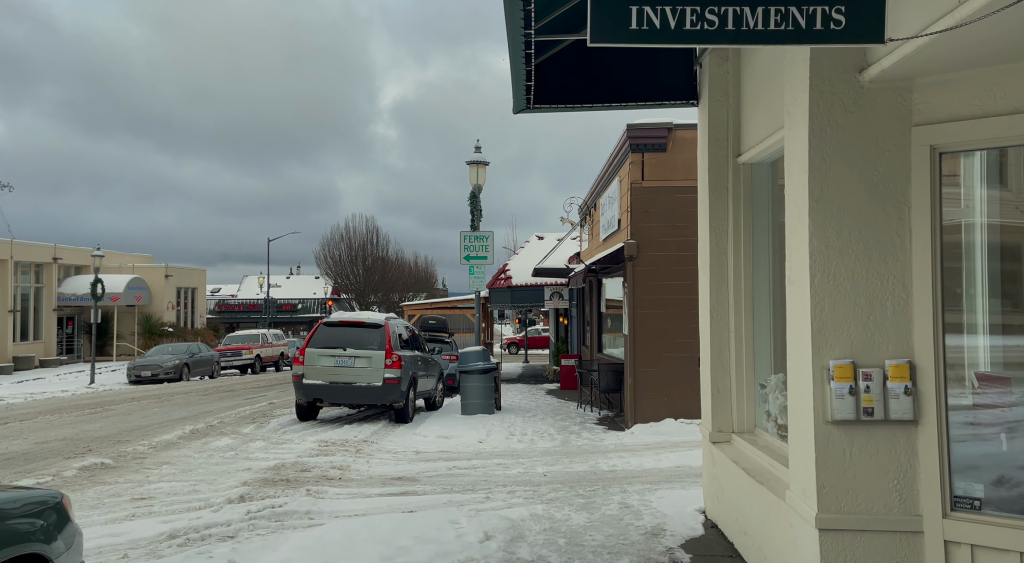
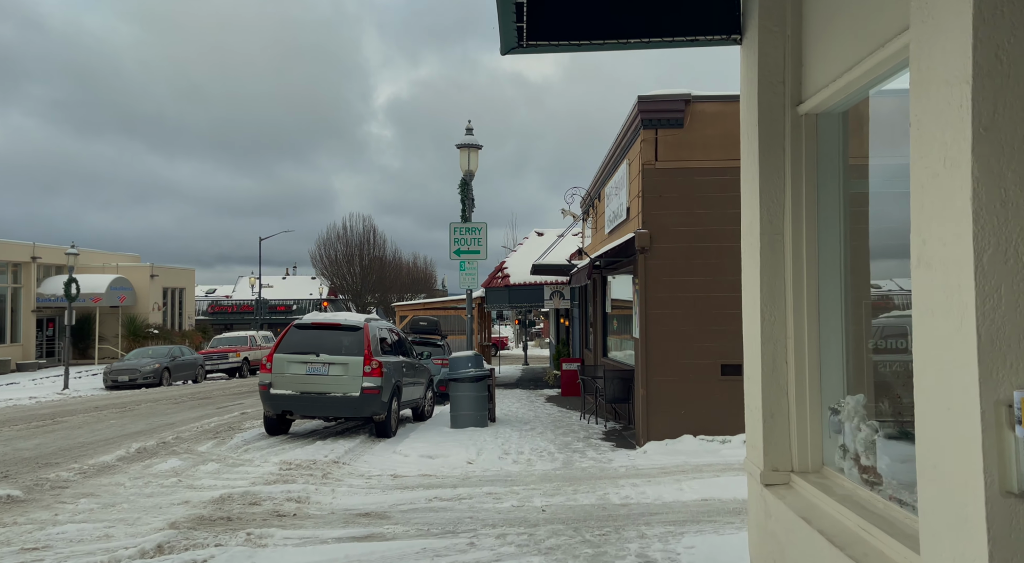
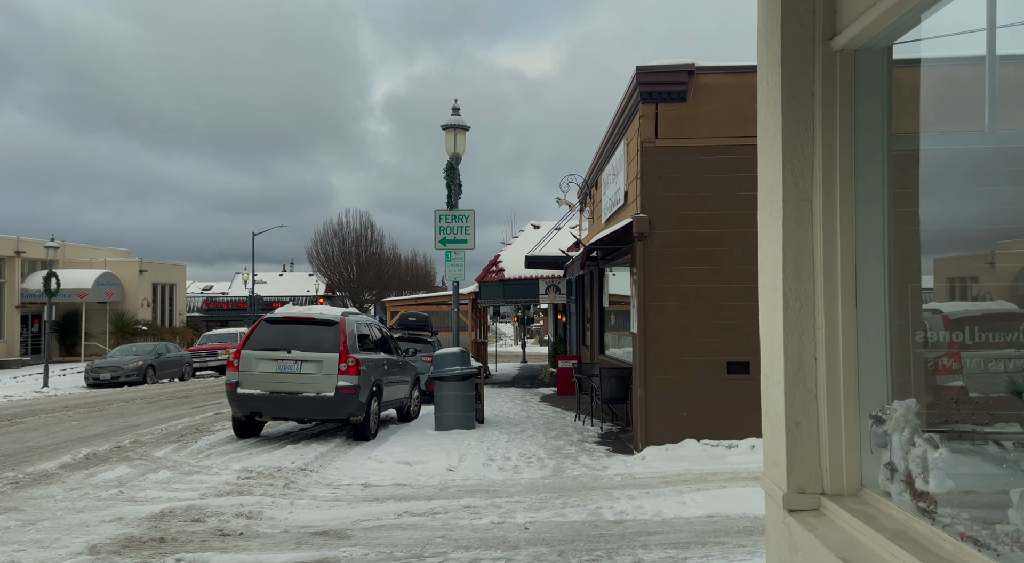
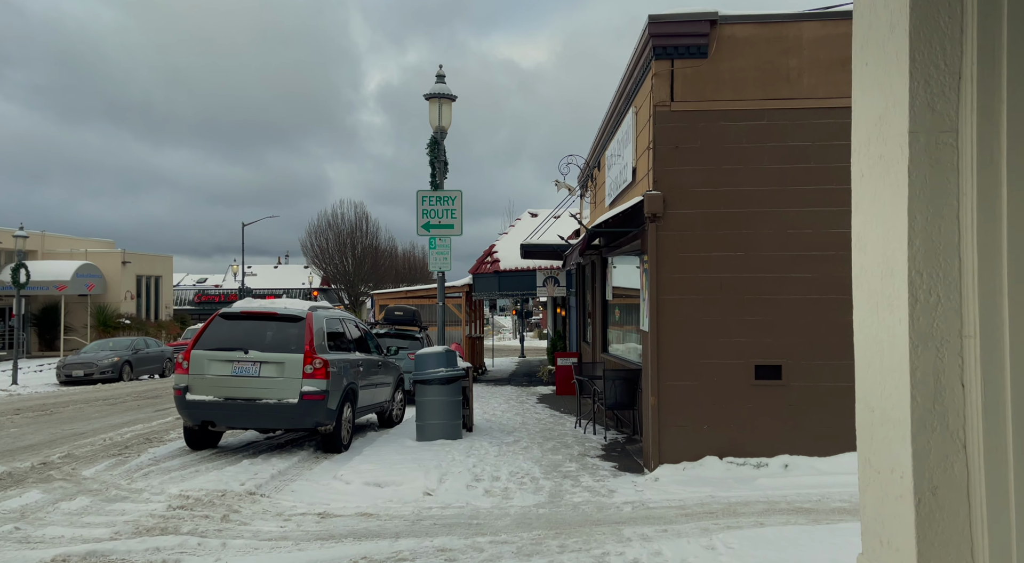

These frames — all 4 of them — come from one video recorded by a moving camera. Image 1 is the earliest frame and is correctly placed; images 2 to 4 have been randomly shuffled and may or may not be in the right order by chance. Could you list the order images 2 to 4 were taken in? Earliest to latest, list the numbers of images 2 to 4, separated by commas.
2, 3, 4
